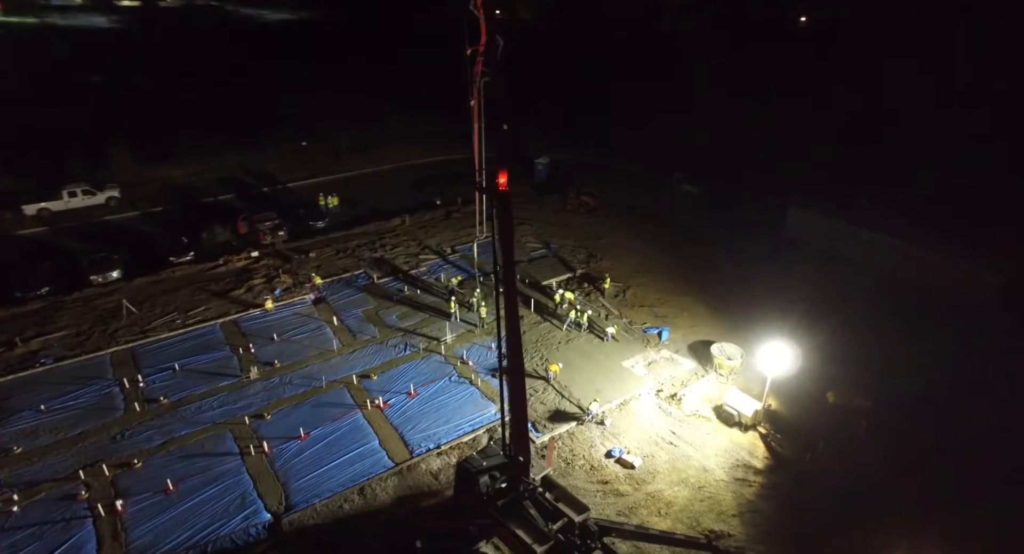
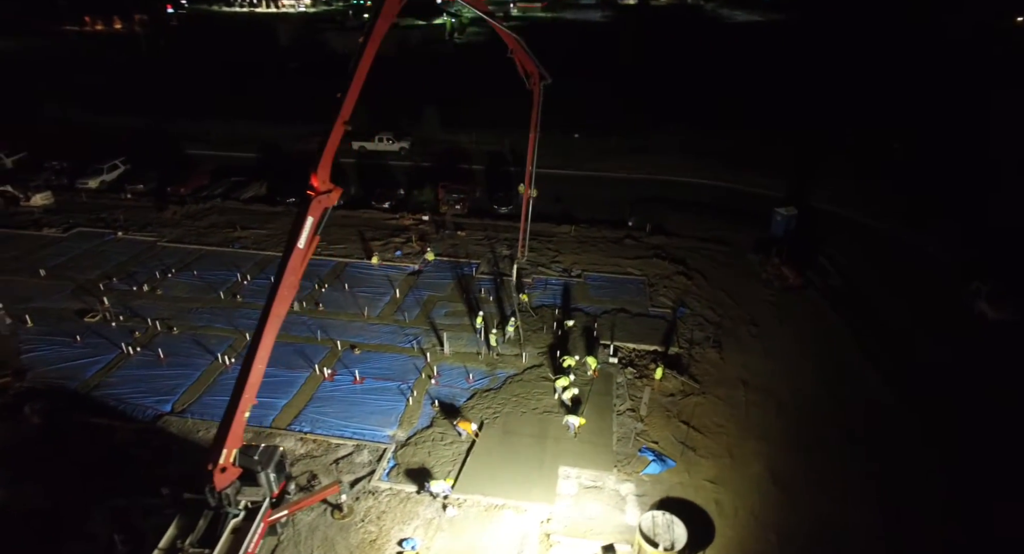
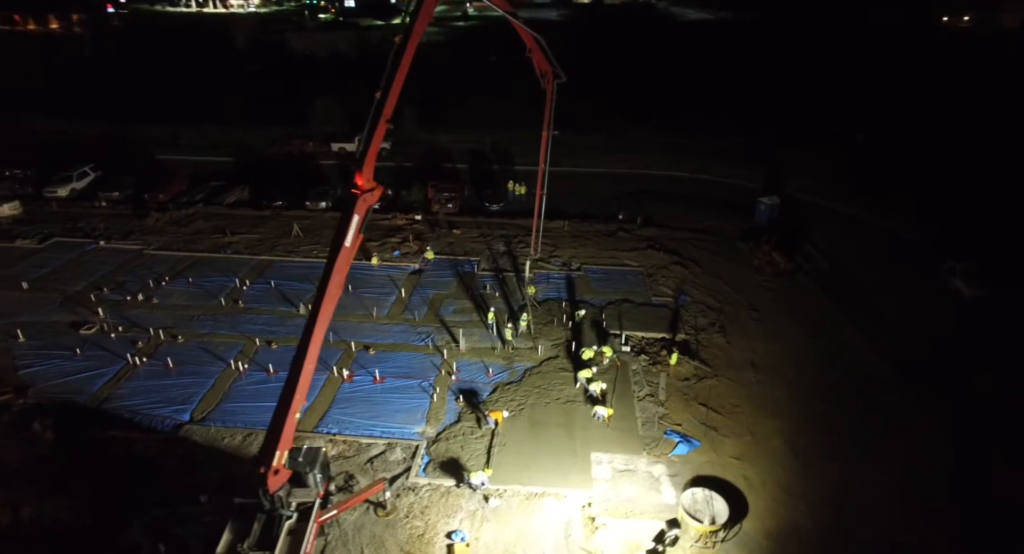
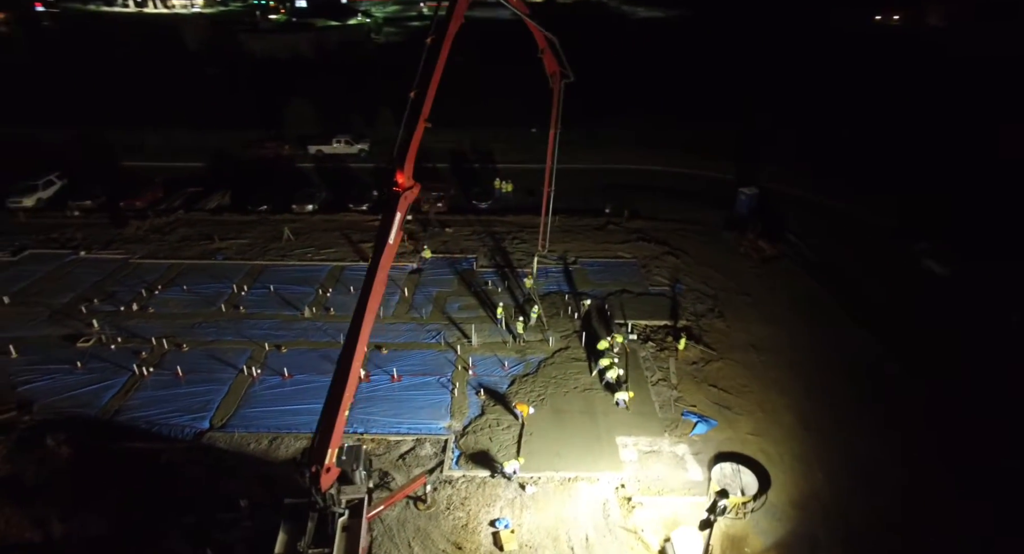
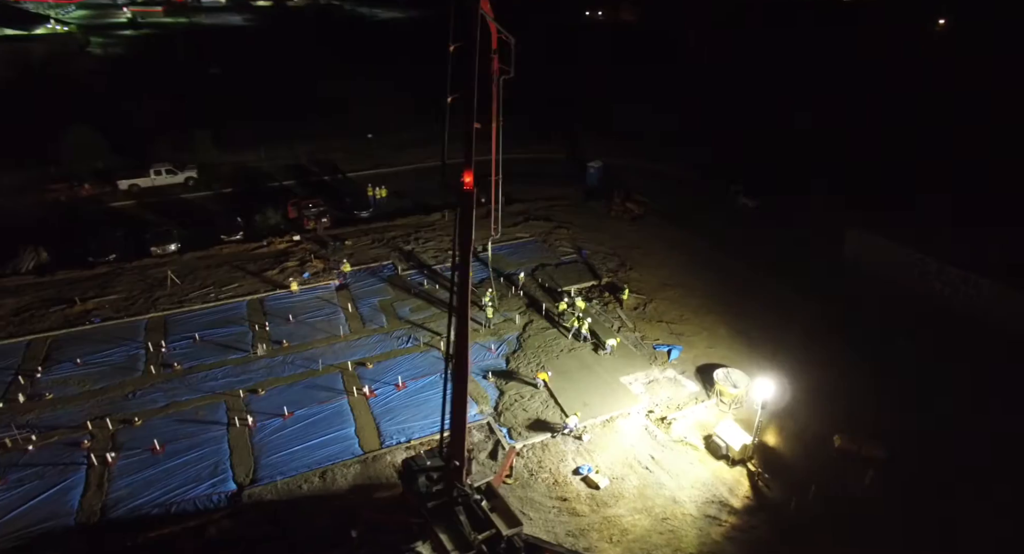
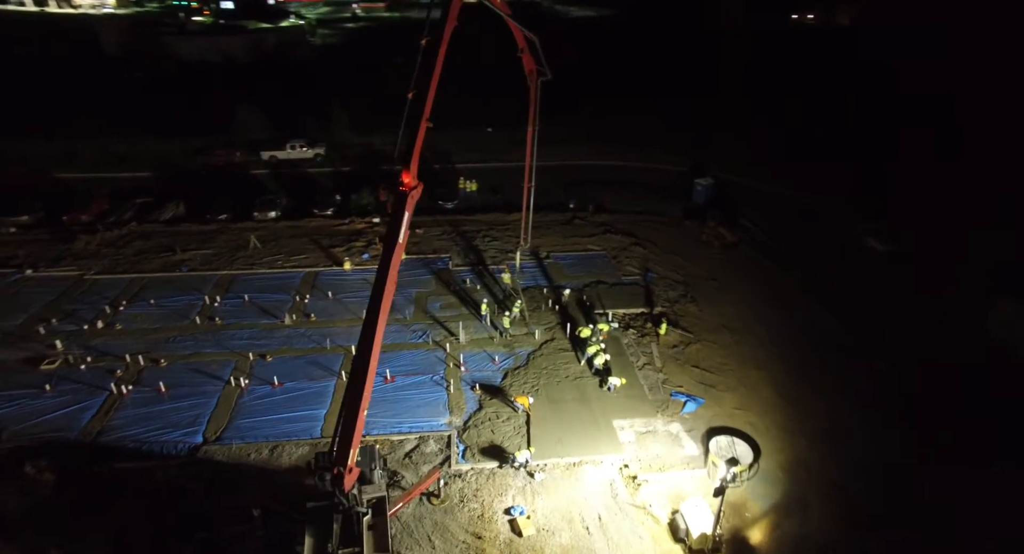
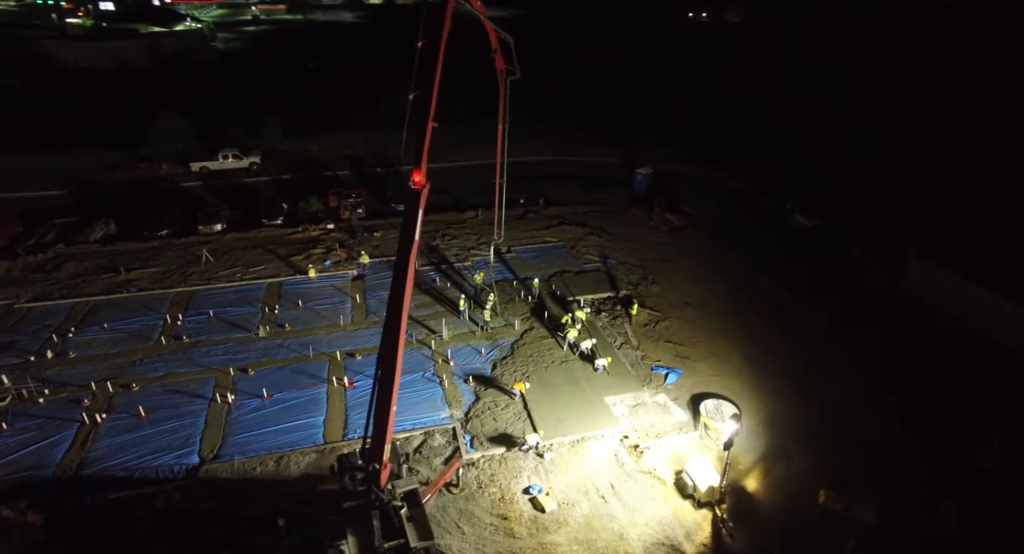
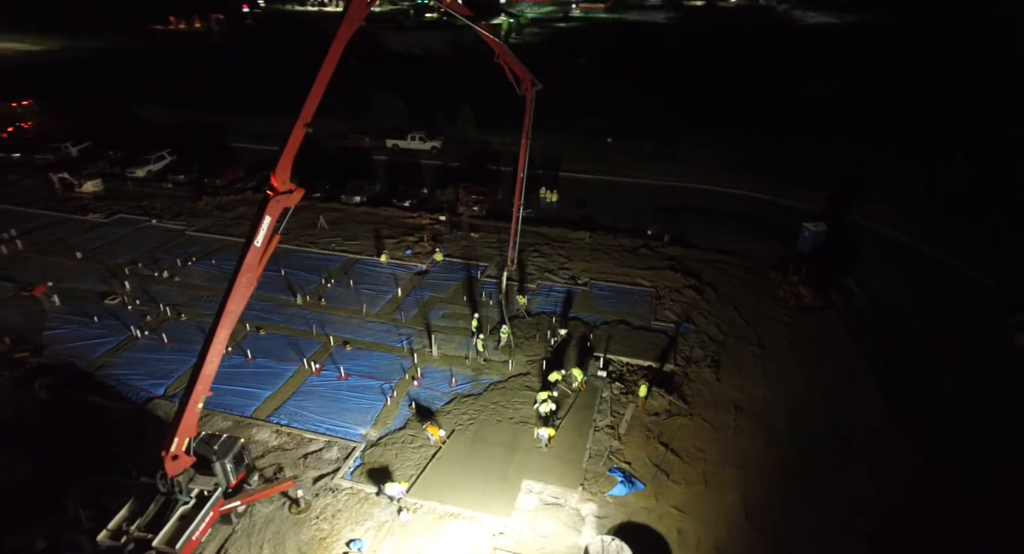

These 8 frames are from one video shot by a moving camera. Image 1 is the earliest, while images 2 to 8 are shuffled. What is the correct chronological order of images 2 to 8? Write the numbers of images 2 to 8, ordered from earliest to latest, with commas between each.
5, 7, 6, 4, 3, 2, 8
